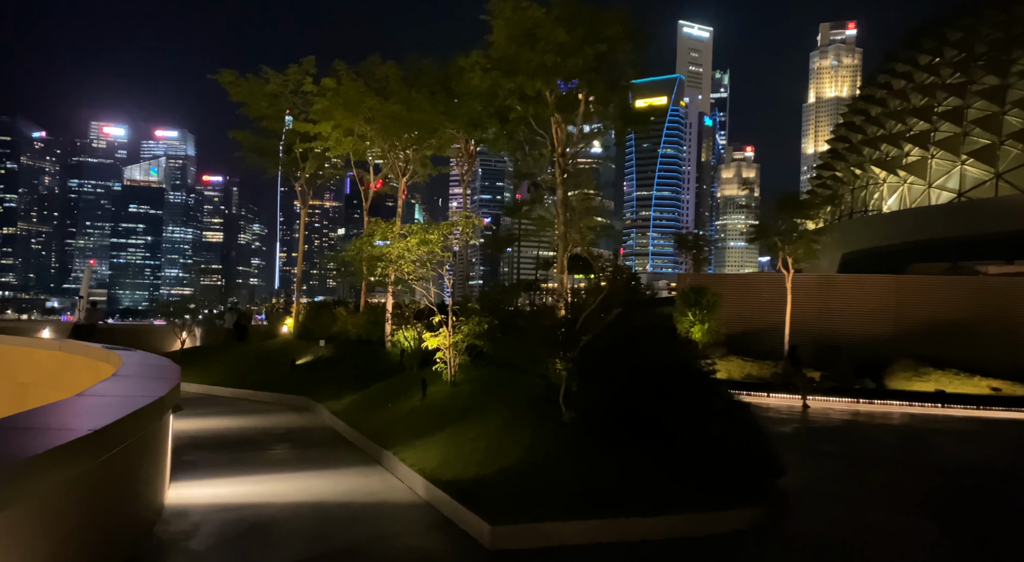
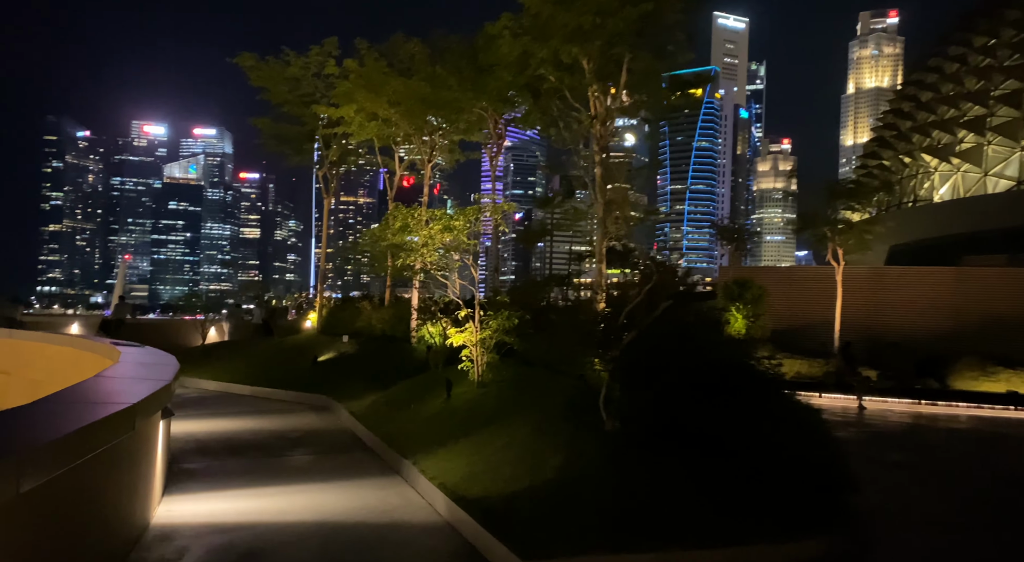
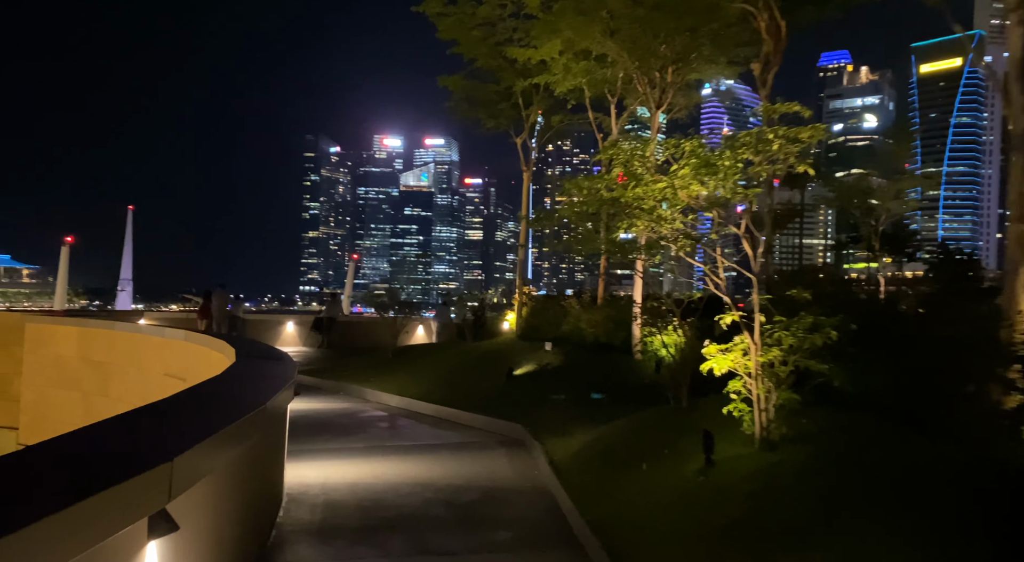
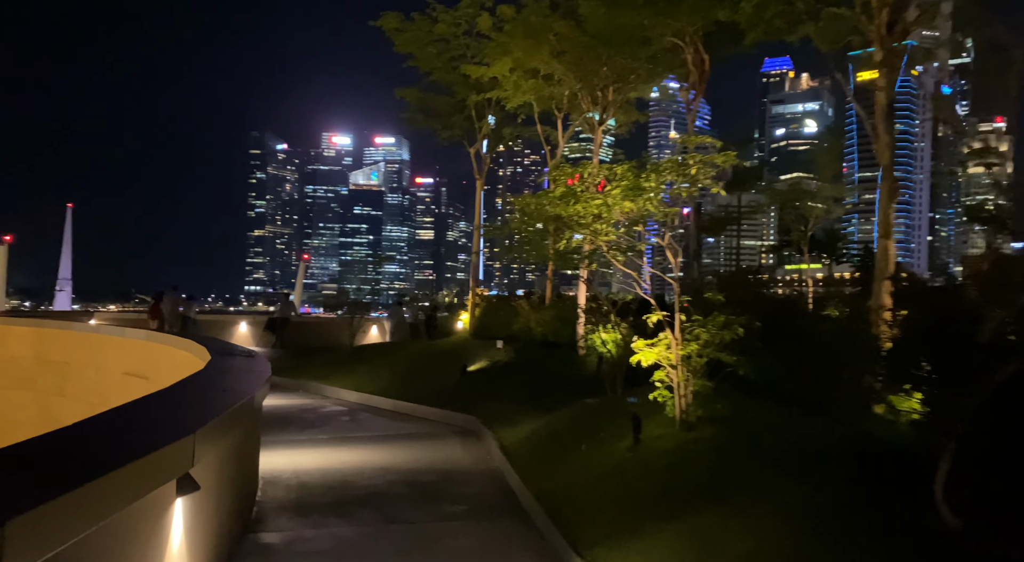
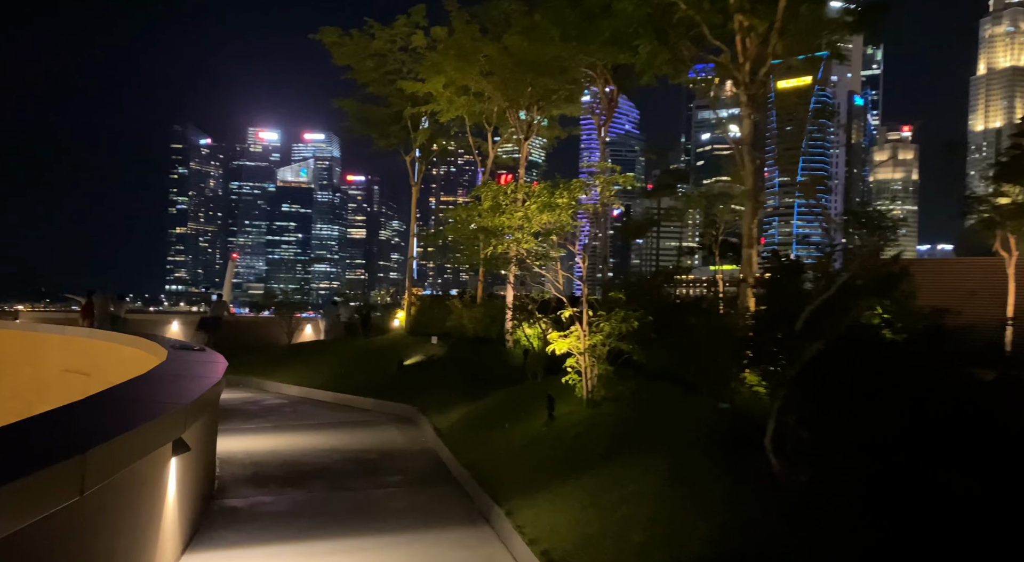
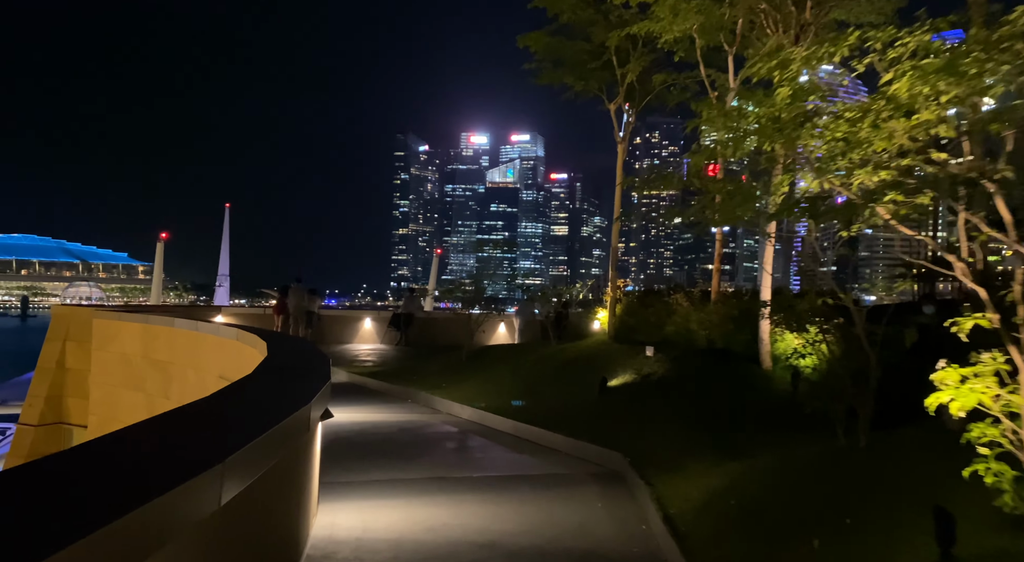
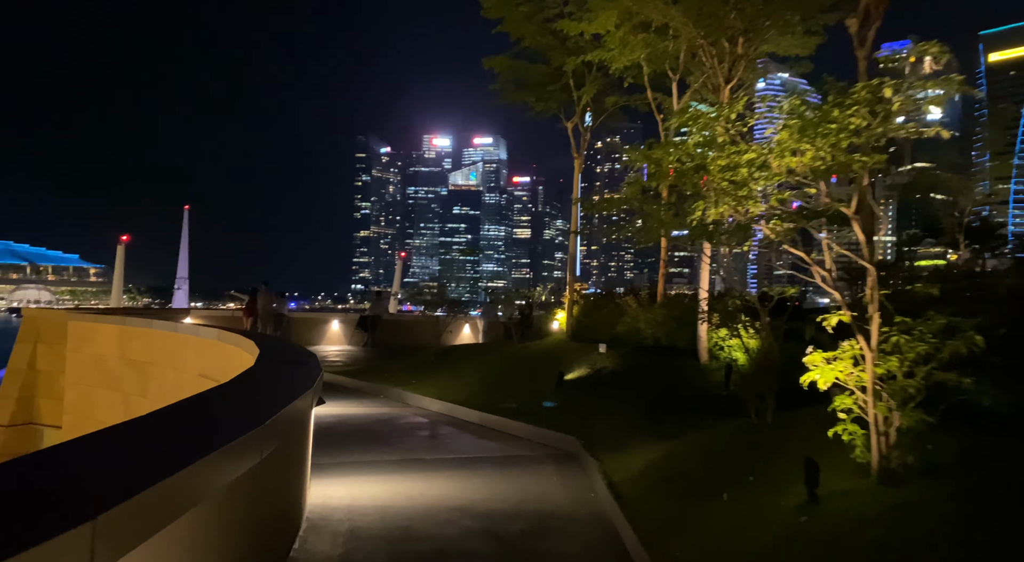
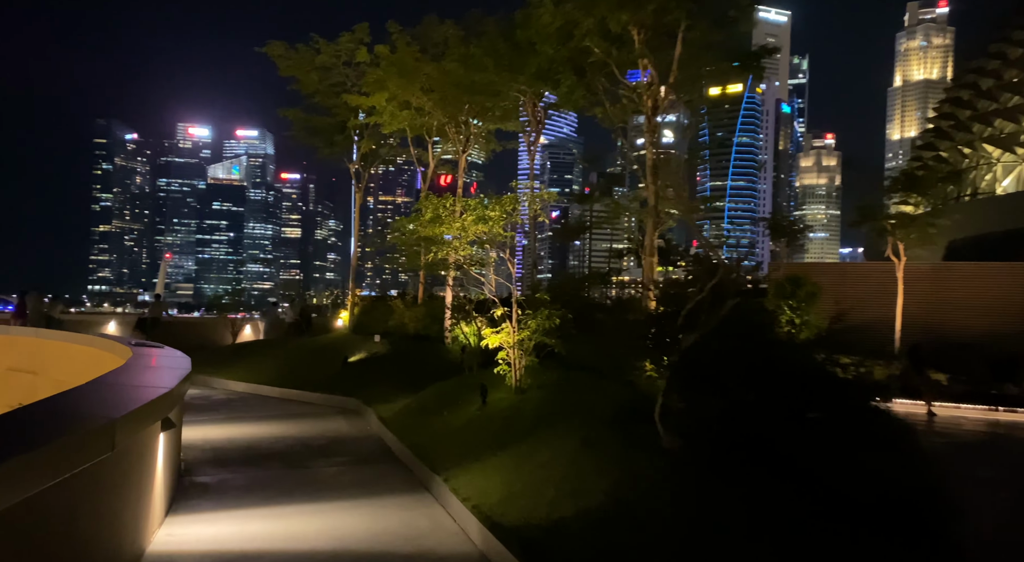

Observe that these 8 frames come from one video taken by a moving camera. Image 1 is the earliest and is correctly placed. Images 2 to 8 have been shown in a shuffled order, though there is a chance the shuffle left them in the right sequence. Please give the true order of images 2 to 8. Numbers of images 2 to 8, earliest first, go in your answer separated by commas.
2, 8, 5, 4, 3, 7, 6
